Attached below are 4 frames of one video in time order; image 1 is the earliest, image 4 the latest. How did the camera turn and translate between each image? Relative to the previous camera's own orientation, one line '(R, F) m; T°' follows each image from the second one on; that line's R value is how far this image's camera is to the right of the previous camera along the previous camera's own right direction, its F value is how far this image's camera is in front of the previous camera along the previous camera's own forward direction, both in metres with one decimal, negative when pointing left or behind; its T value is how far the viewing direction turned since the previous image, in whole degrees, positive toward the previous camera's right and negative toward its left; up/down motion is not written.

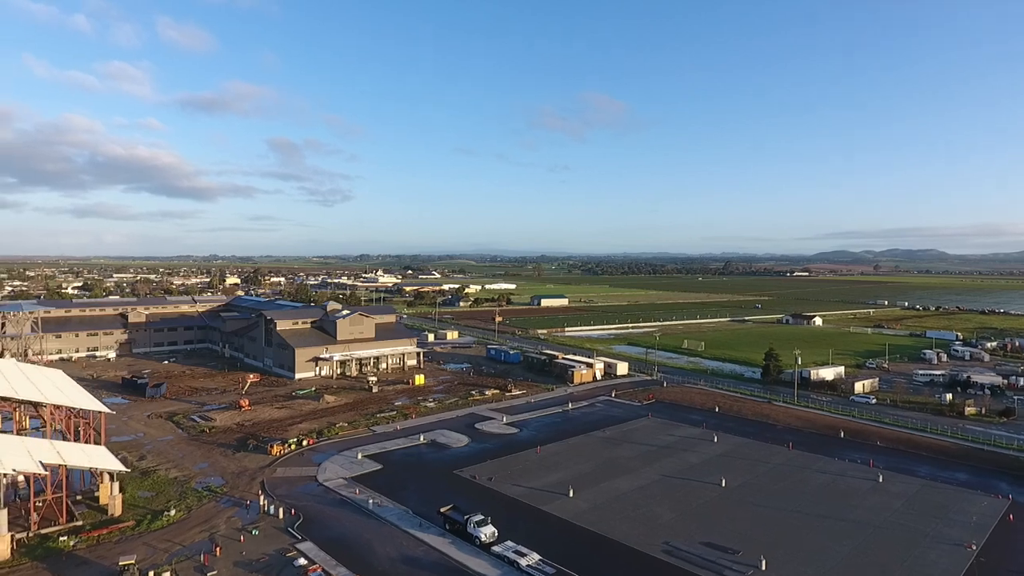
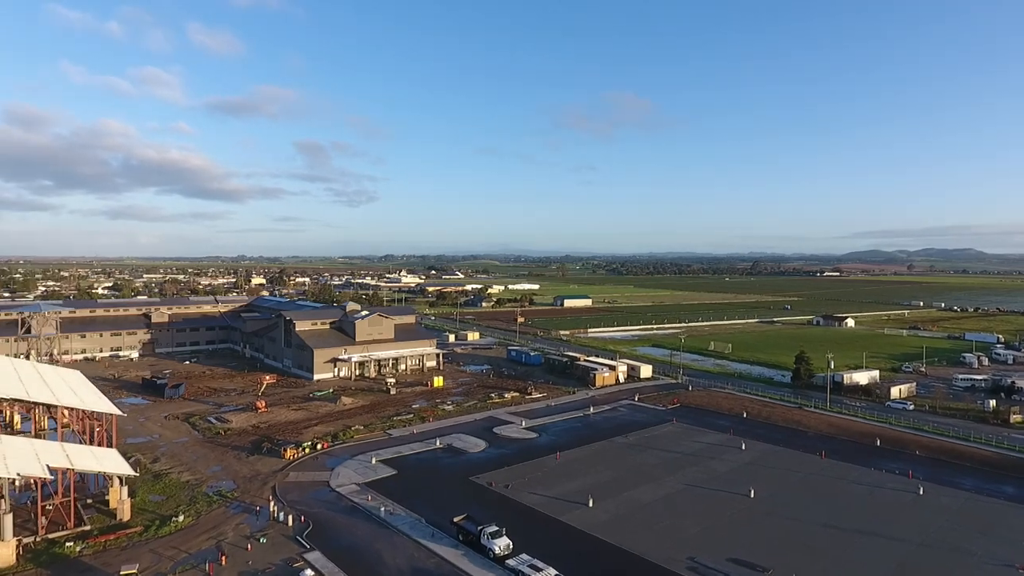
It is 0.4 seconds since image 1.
(+0.2, +0.8) m; -2°
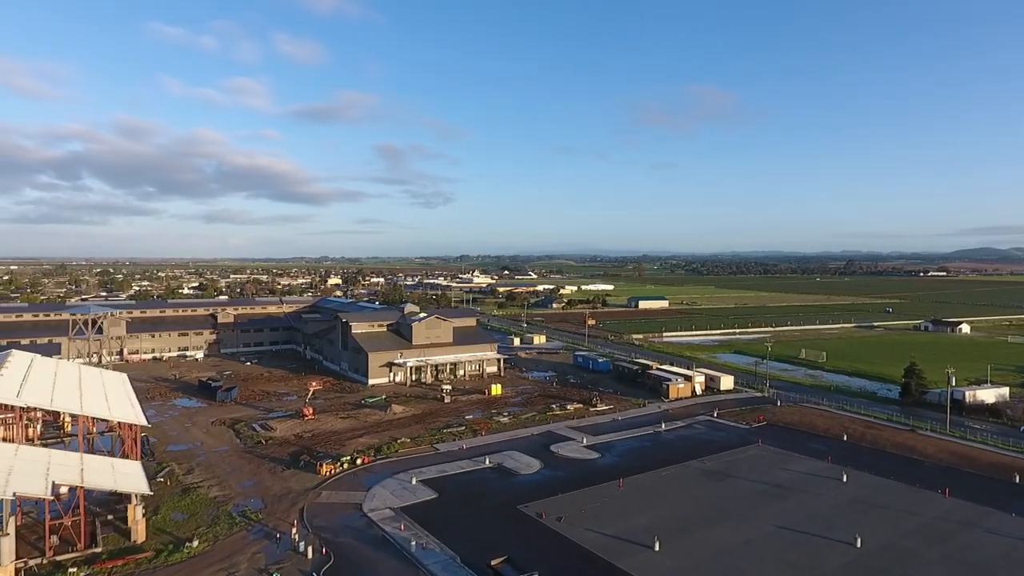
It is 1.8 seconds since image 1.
(+0.7, +2.8) m; -7°
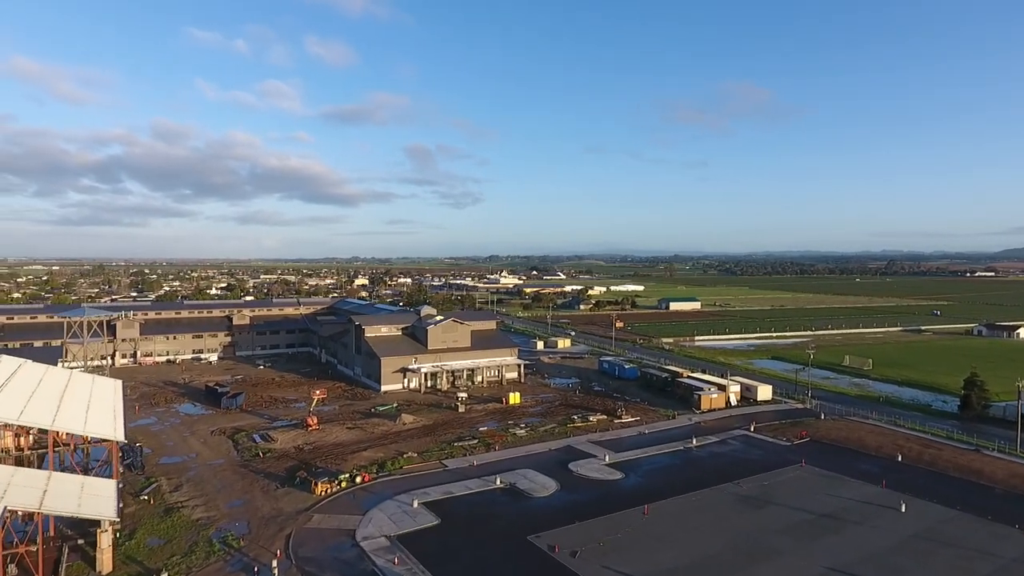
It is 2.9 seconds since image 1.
(+0.6, +2.1) m; -3°
